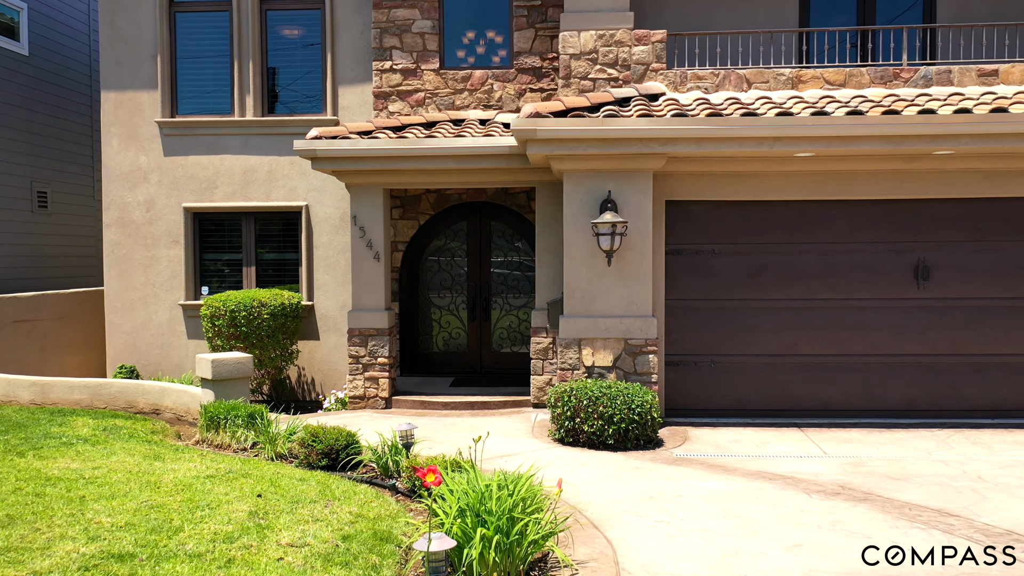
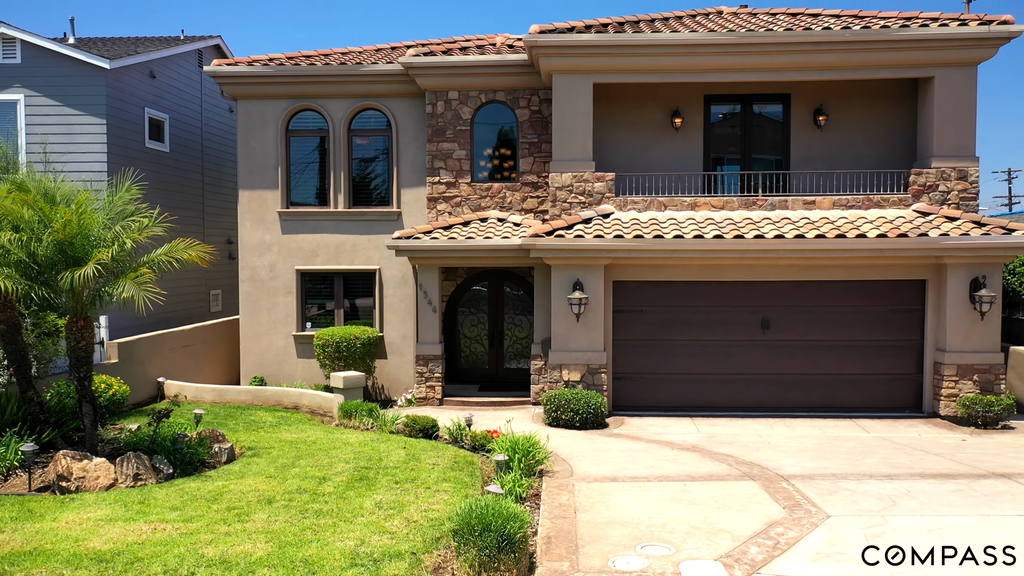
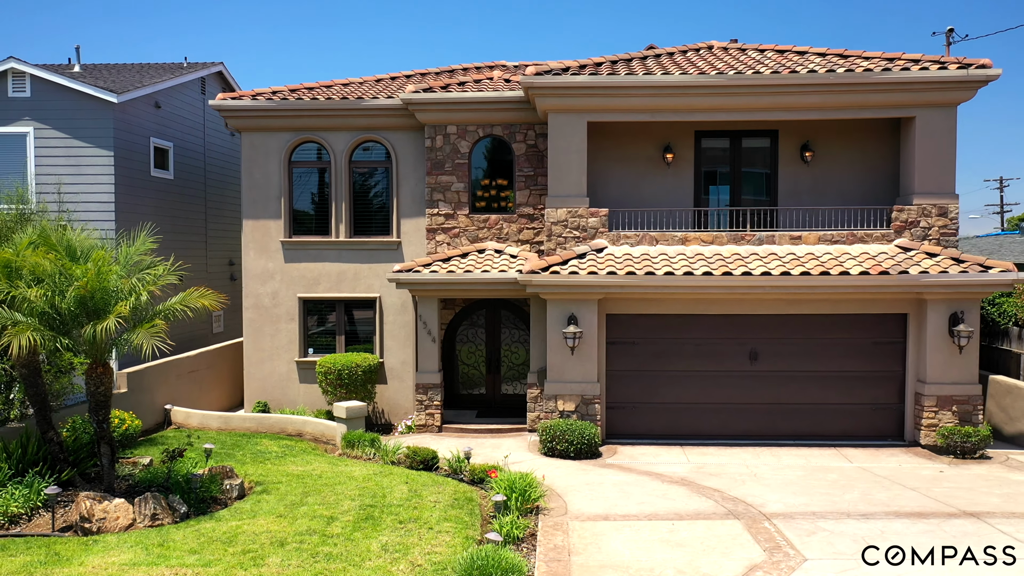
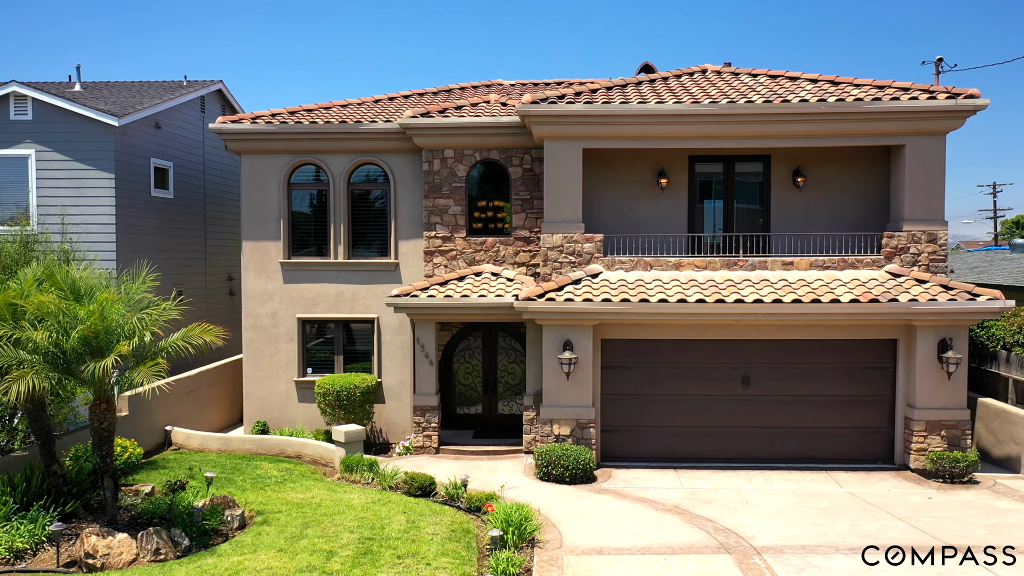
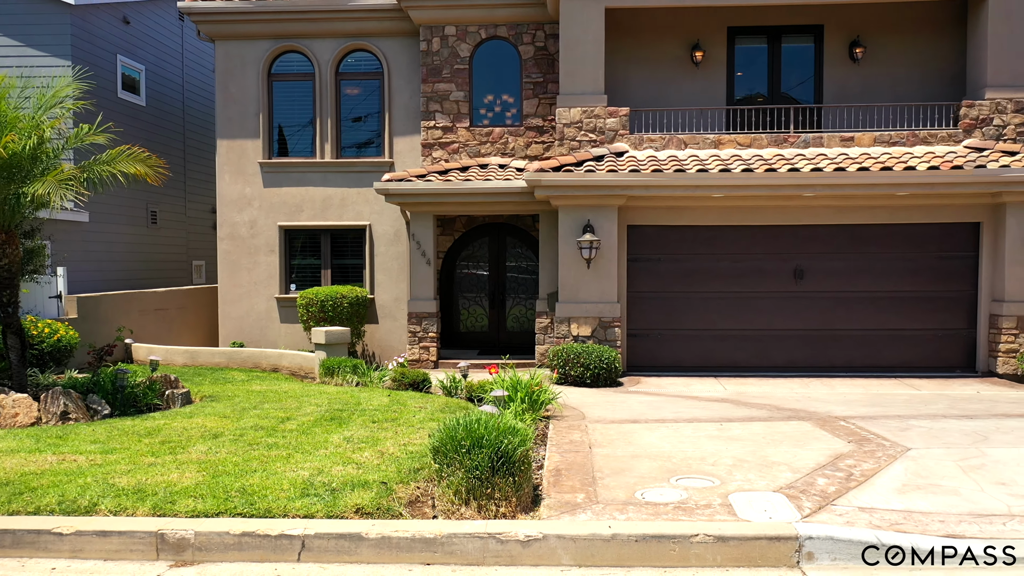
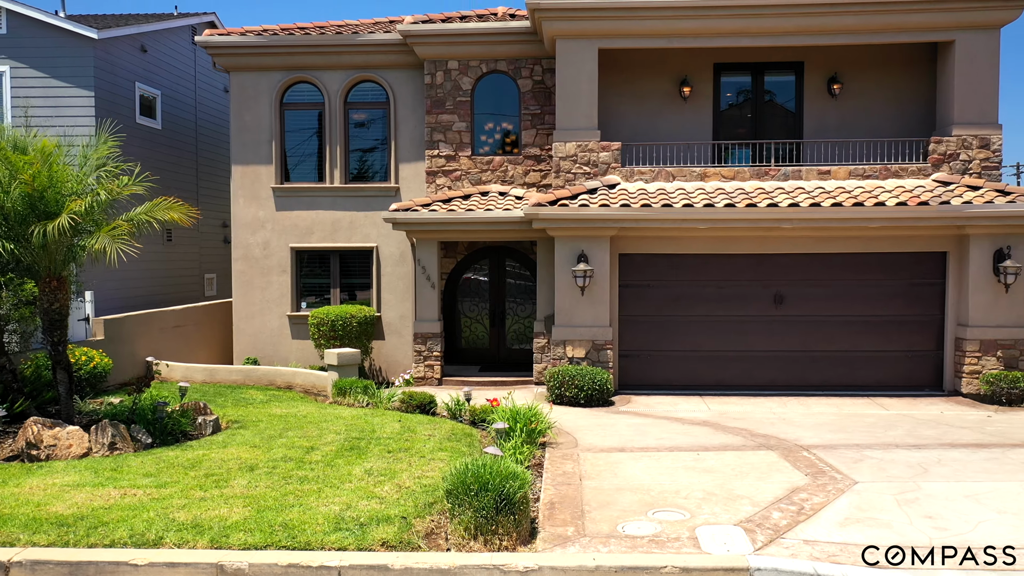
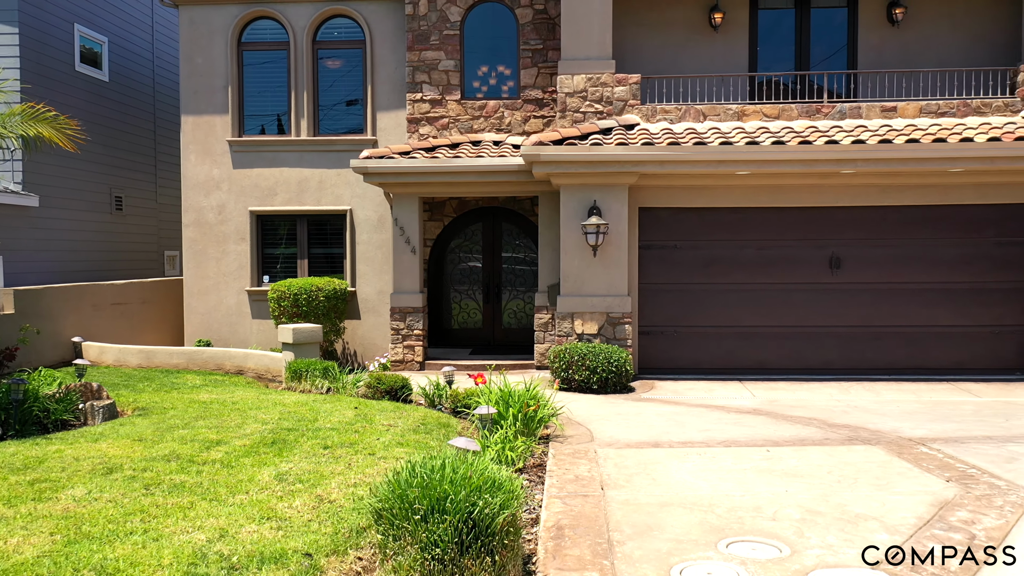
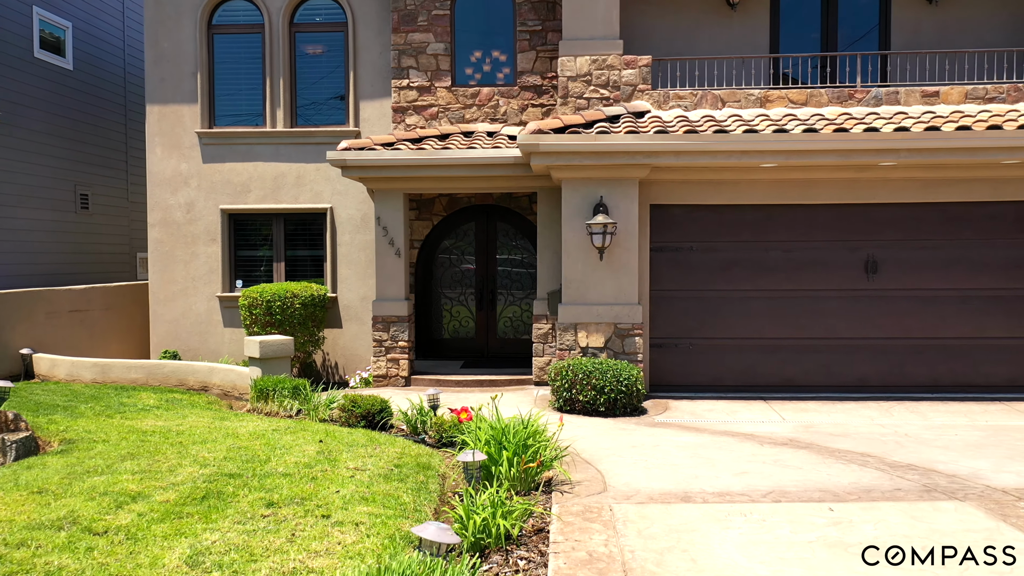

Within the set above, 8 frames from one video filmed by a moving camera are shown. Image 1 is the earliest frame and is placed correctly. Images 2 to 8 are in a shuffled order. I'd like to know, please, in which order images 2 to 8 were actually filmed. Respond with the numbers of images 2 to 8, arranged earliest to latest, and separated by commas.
8, 7, 5, 6, 2, 3, 4
